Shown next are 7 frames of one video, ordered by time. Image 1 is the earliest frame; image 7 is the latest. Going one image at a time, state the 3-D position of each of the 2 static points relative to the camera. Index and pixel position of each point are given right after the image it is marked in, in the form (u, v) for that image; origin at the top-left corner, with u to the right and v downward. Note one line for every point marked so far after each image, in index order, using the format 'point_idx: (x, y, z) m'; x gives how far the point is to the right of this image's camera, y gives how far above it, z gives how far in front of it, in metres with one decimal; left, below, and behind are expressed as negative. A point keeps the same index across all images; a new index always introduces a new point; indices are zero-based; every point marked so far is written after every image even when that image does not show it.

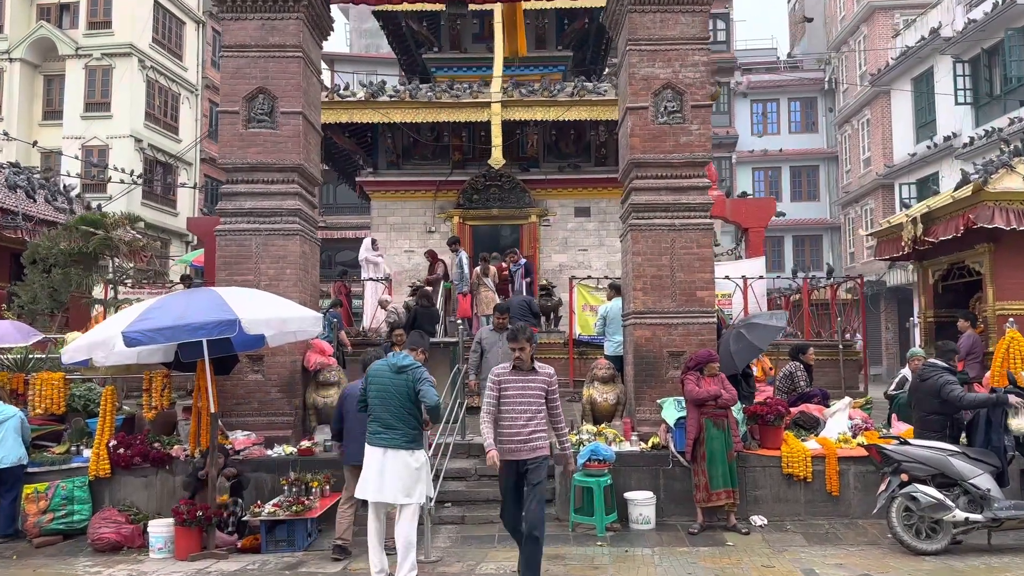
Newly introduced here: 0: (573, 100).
0: (+1.2, +3.7, +14.6) m
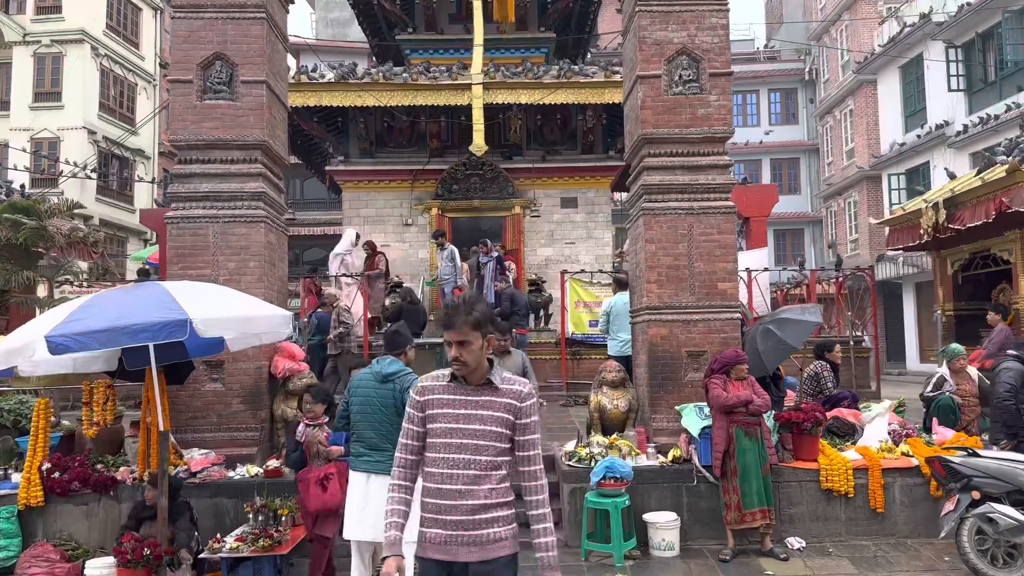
0: (+0.9, +3.8, +13.6) m
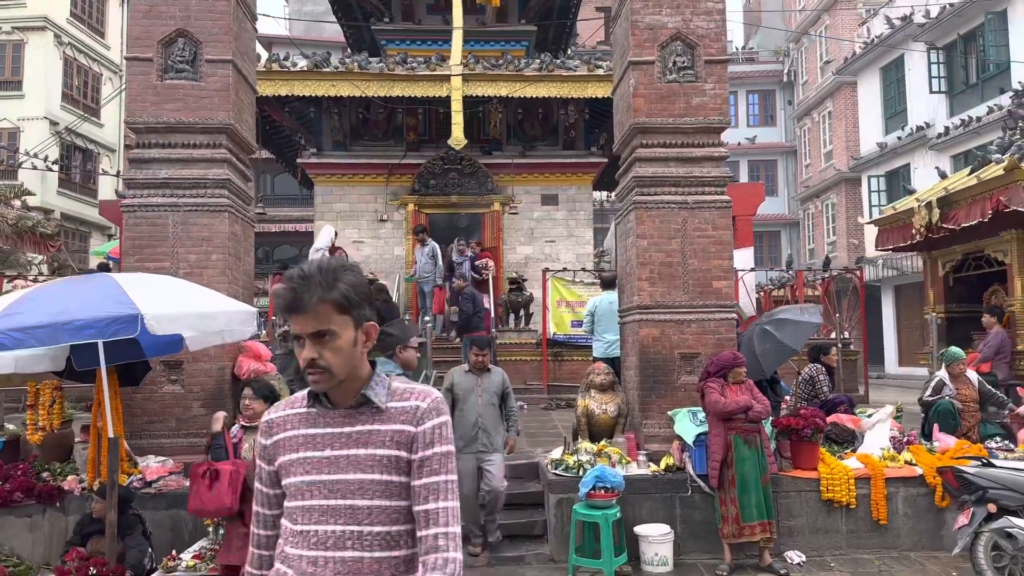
0: (+0.5, +3.8, +13.2) m
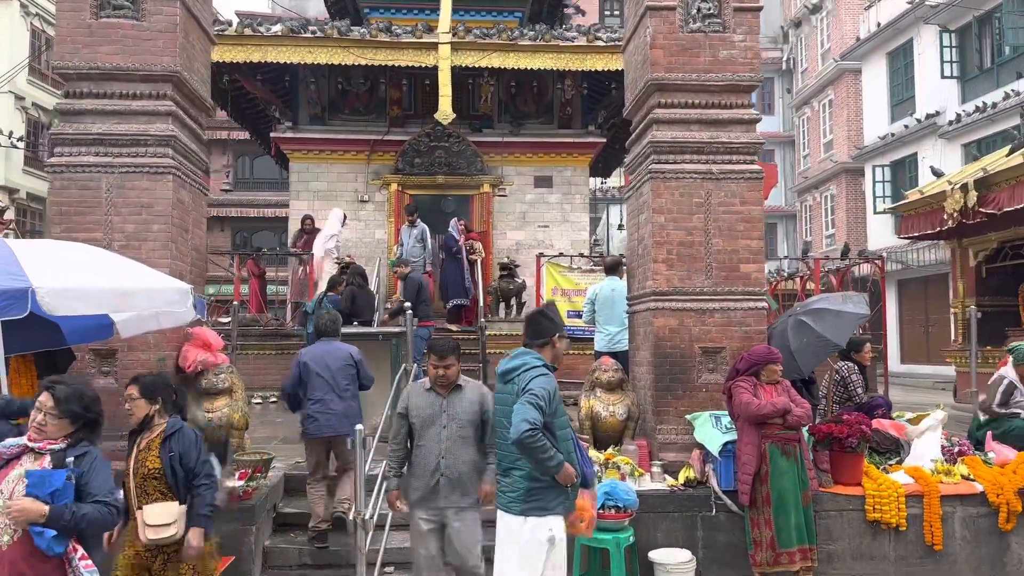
0: (+0.4, +4.0, +12.3) m
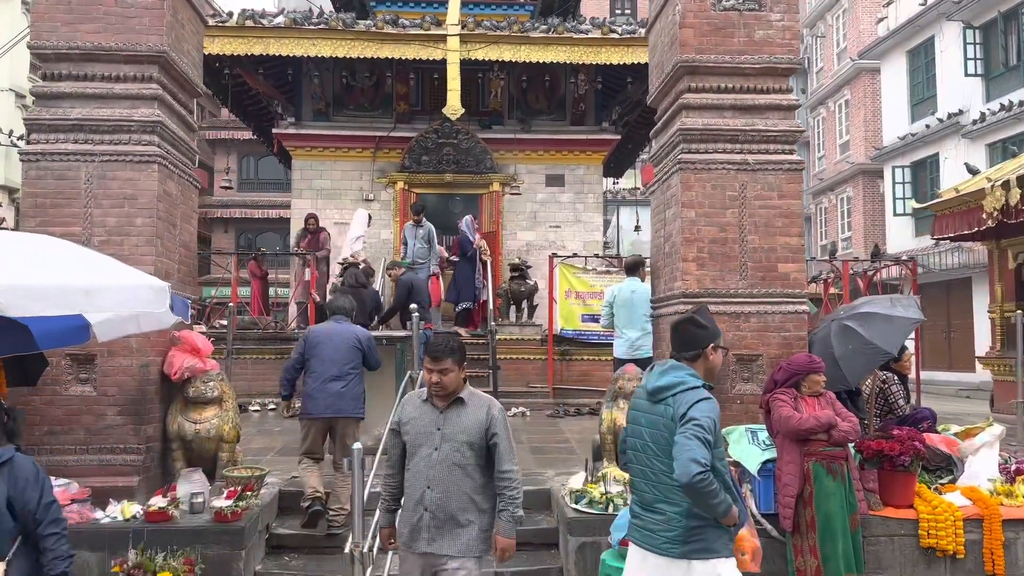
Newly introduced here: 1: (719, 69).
0: (+0.6, +4.0, +11.8) m
1: (+1.5, +1.6, +5.3) m
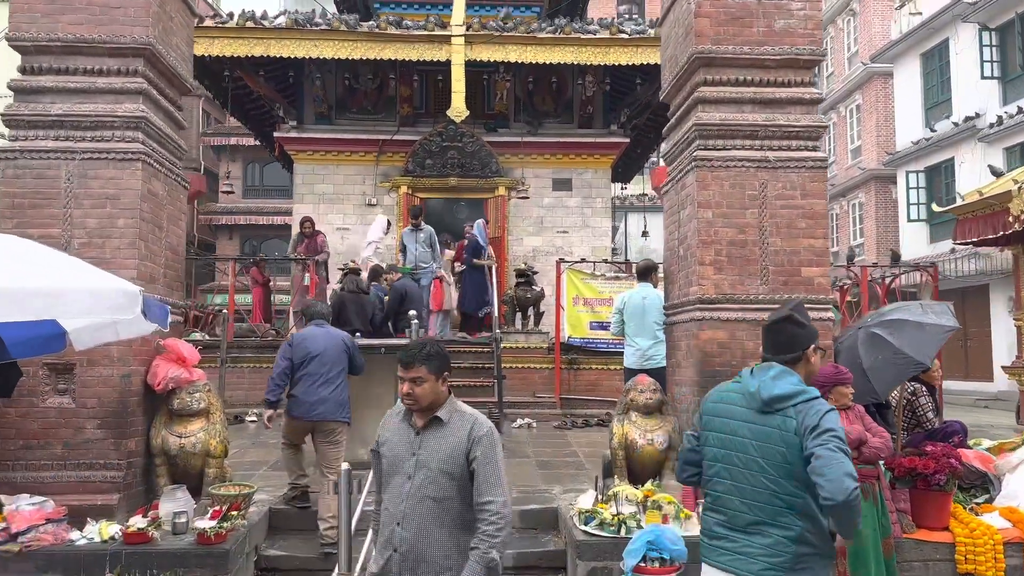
0: (+0.7, +3.9, +11.5) m
1: (+1.5, +1.5, +5.0) m
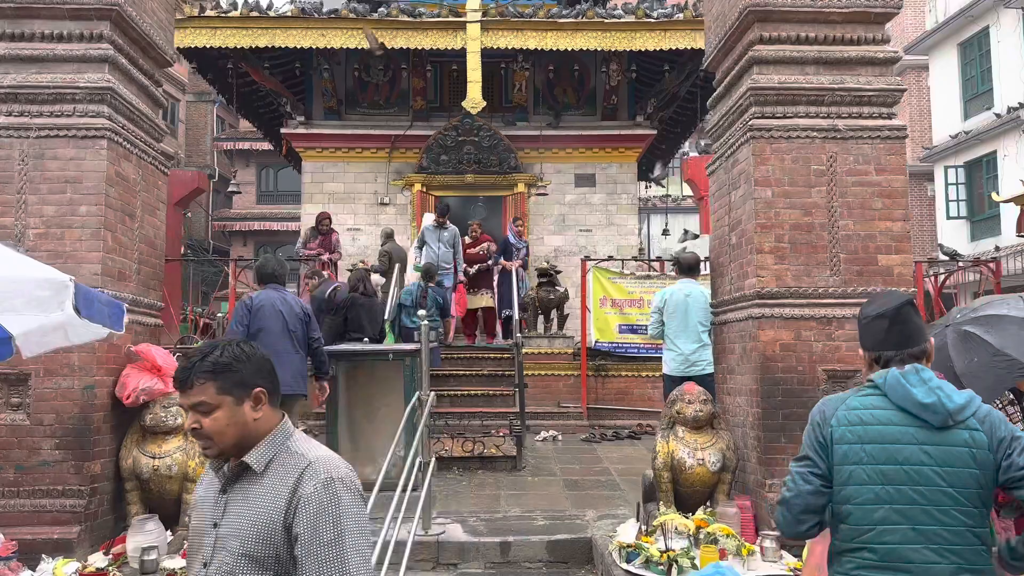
0: (+1.0, +3.8, +10.8) m
1: (+1.7, +1.6, +4.3) m
